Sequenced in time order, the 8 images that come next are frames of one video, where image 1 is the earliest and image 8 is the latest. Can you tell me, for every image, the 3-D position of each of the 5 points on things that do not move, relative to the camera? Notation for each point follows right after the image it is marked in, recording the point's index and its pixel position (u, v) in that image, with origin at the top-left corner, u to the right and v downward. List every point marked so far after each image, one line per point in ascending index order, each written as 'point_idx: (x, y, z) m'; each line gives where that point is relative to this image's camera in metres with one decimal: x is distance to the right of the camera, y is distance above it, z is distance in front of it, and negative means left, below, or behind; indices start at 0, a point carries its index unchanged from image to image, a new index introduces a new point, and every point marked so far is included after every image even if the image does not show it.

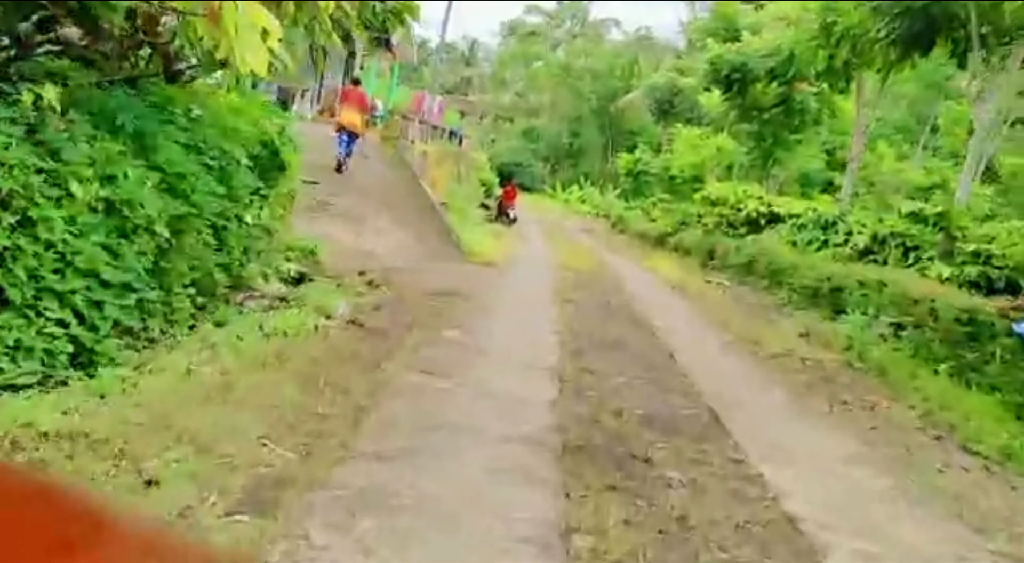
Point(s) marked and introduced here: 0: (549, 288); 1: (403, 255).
0: (+0.6, -0.1, +15.0) m
1: (-1.7, +0.4, +15.1) m
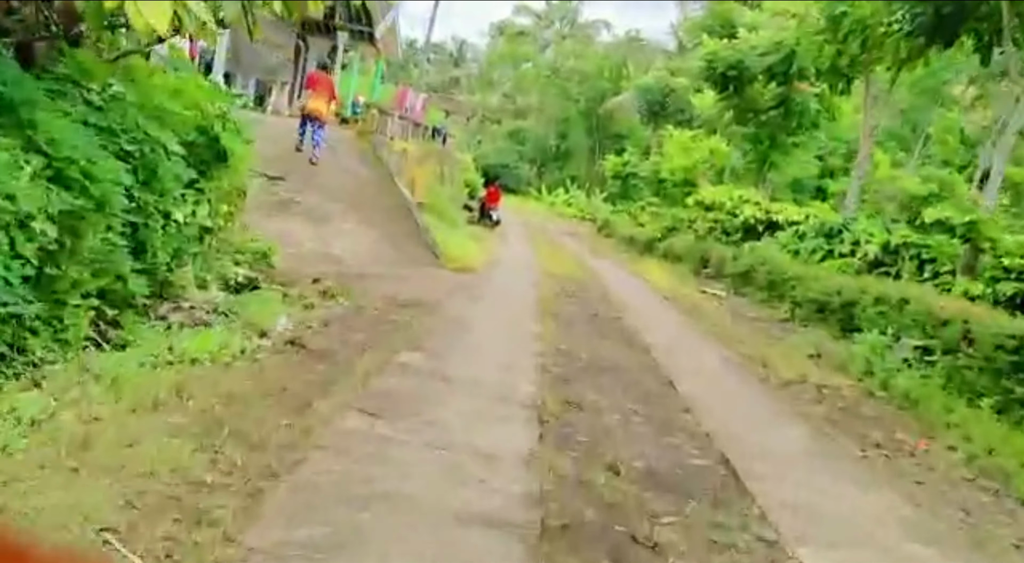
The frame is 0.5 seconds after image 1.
0: (+0.3, -0.2, +13.6) m
1: (-2.0, +0.3, +13.7) m
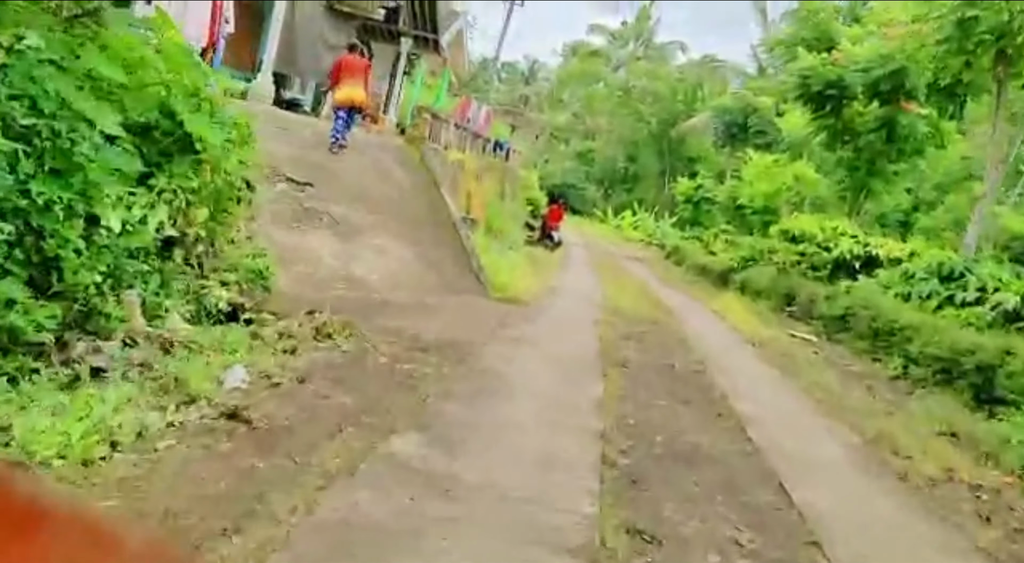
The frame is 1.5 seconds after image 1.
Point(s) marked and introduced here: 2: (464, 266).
0: (+0.9, -0.7, +11.2) m
1: (-1.3, 0.0, +11.5) m
2: (-0.7, +0.2, +13.2) m
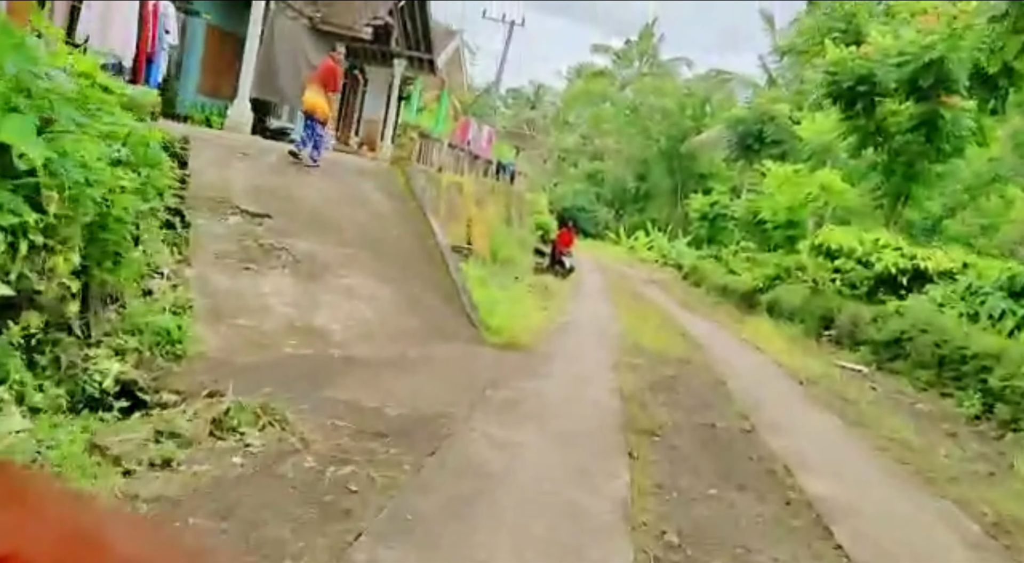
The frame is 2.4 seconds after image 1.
0: (+0.9, -1.0, +9.1) m
1: (-1.3, -0.5, +9.5) m
2: (-0.7, -0.3, +11.2) m
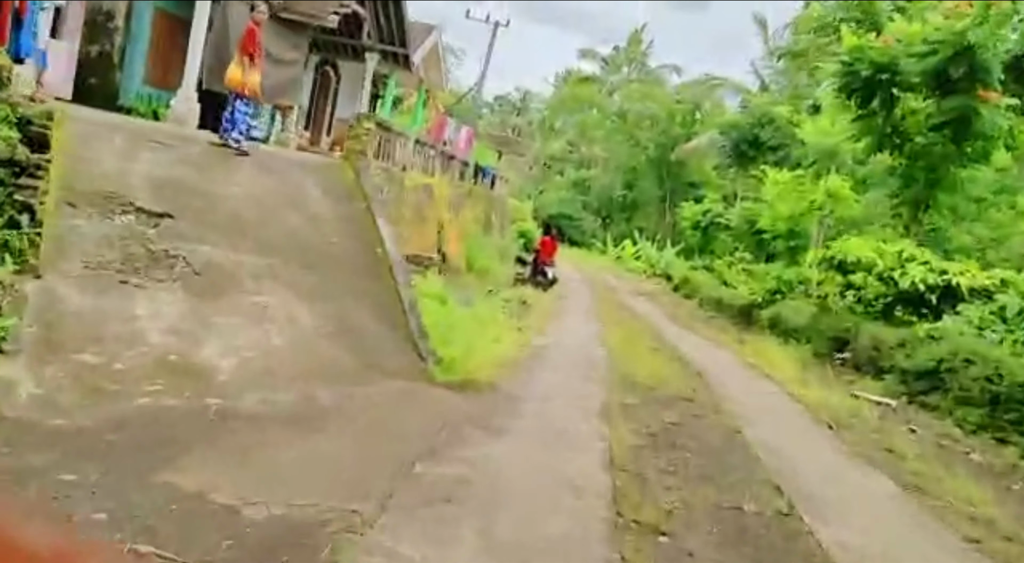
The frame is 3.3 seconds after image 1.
0: (+0.6, -1.2, +6.9) m
1: (-1.6, -0.6, +7.2) m
2: (-1.0, -0.4, +8.9) m
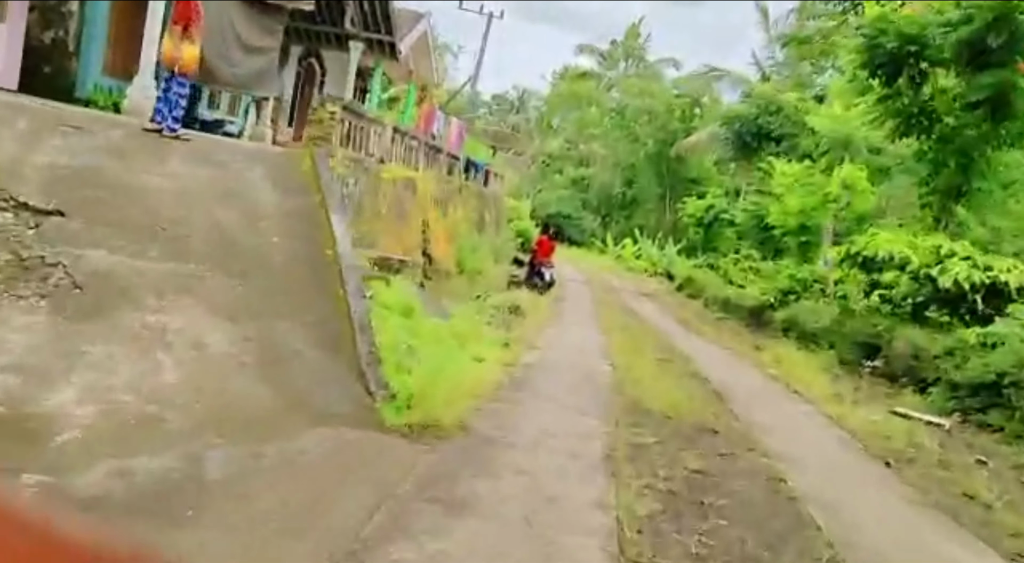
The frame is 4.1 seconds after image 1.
0: (+0.4, -1.2, +5.0) m
1: (-1.8, -0.7, +5.4) m
2: (-1.2, -0.5, +7.1) m
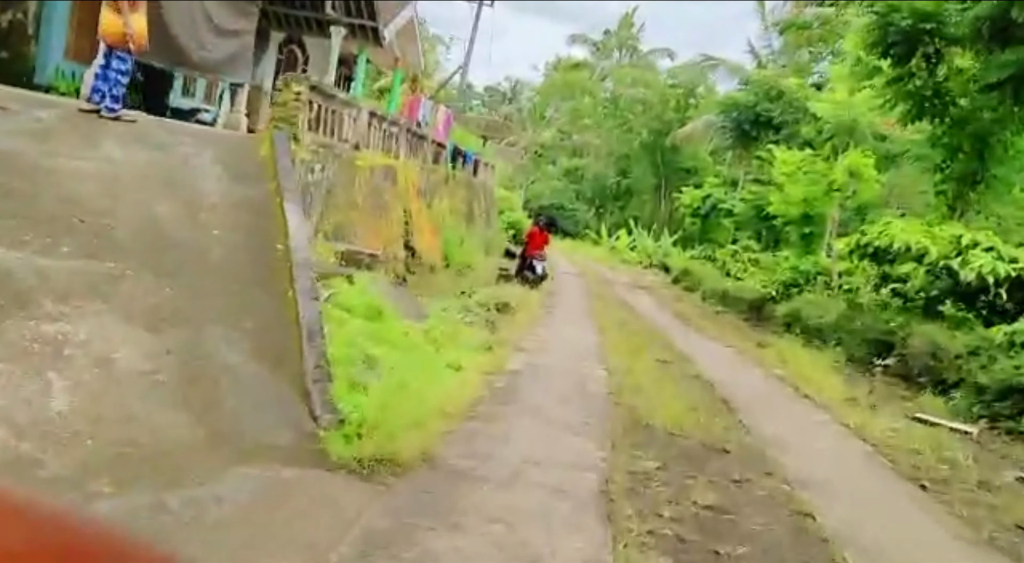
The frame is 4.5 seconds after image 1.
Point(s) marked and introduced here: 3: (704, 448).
0: (+0.3, -1.3, +4.0) m
1: (-1.9, -0.7, +4.3) m
2: (-1.3, -0.5, +6.0) m
3: (+1.3, -1.2, +6.8) m
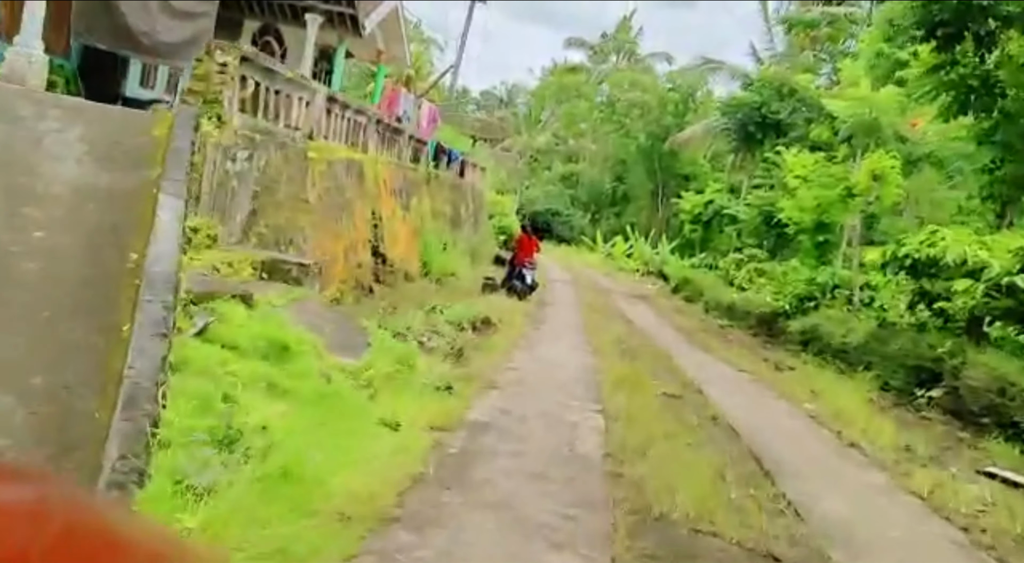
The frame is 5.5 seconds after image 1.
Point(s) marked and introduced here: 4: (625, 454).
0: (+0.1, -1.4, +1.9) m
1: (-2.1, -0.8, +2.2) m
2: (-1.5, -0.6, +3.9) m
3: (+1.1, -1.3, +4.6) m
4: (+0.7, -1.2, +6.0) m
